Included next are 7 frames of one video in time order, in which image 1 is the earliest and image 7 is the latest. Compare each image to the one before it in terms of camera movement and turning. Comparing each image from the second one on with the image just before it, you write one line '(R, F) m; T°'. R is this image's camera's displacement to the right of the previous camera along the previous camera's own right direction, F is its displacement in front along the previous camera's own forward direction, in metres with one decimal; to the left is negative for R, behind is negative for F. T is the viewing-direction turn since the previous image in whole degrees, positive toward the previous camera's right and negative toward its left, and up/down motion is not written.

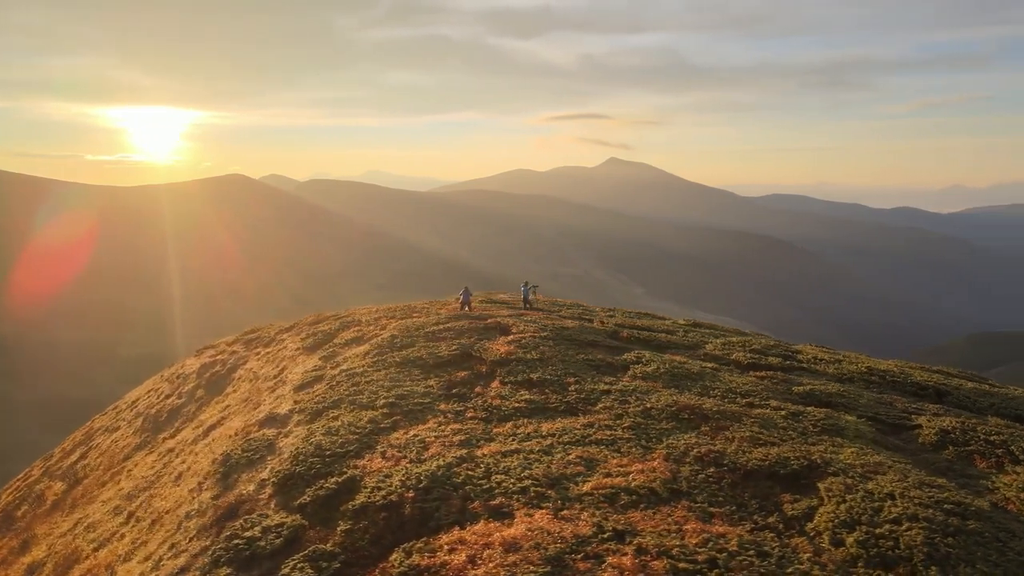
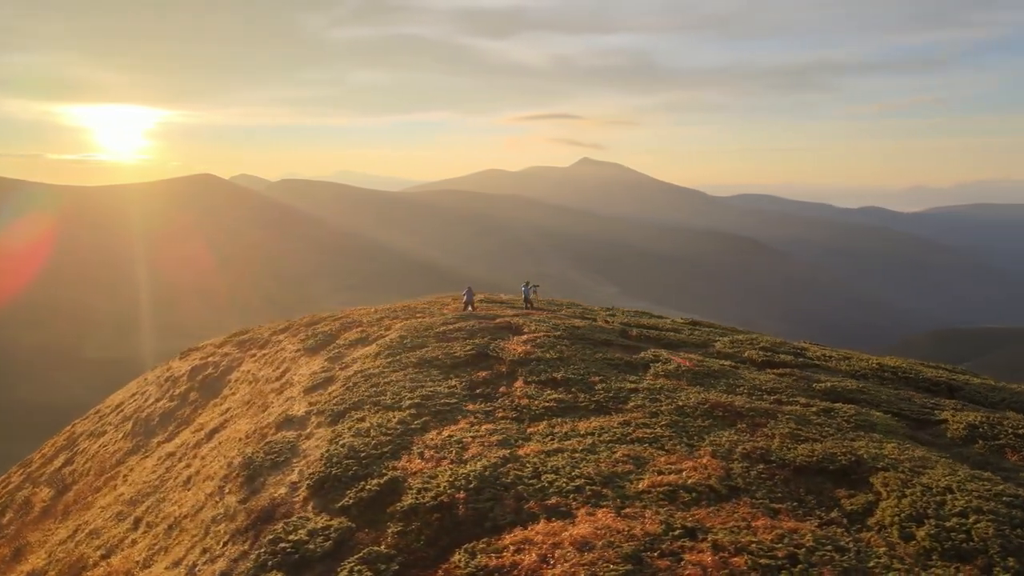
(-1.0, 0.0) m; +2°
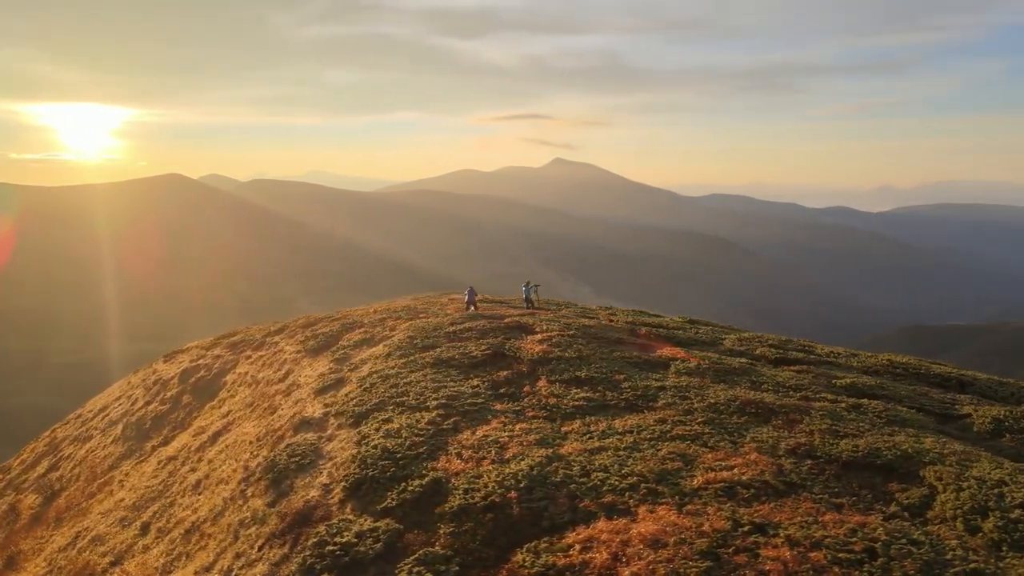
(-1.0, +0.1) m; +2°
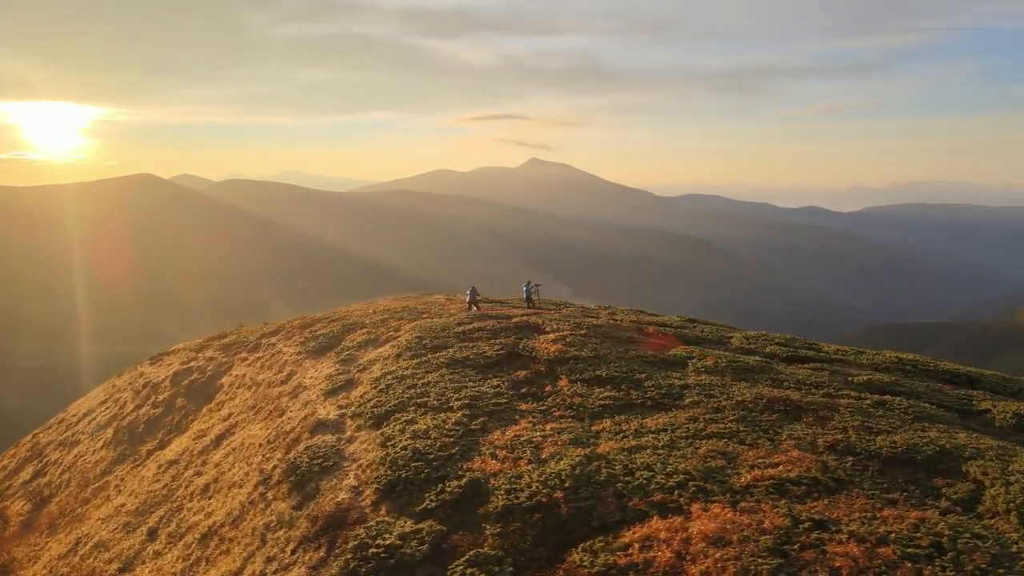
(-0.9, +0.1) m; +1°
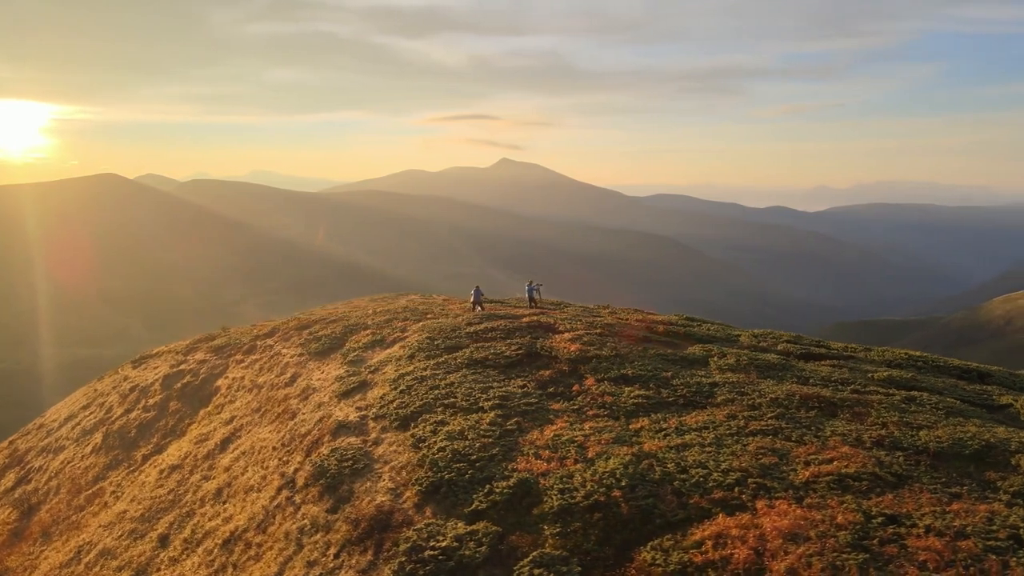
(-1.1, +0.1) m; +2°
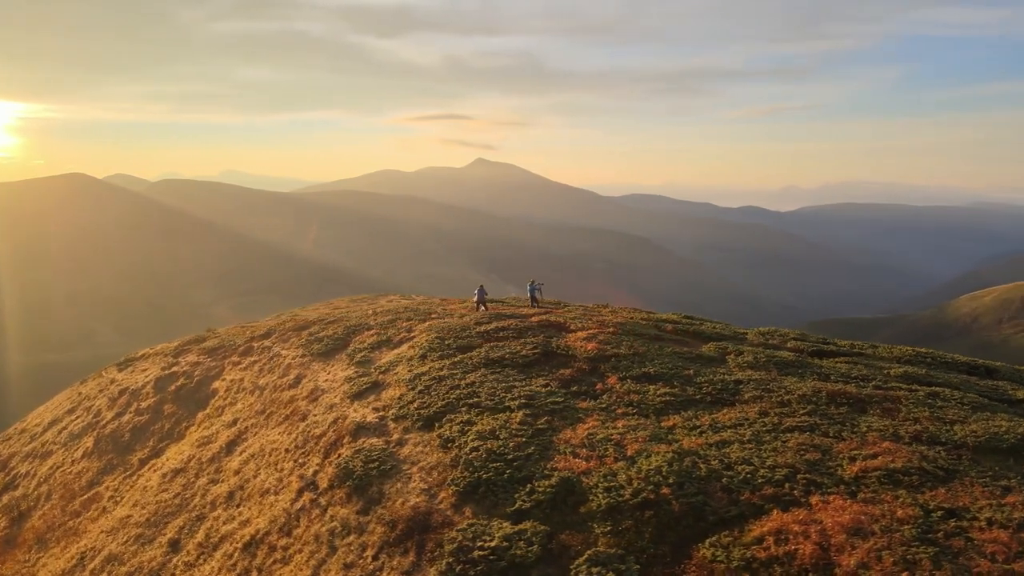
(-0.9, 0.0) m; +1°
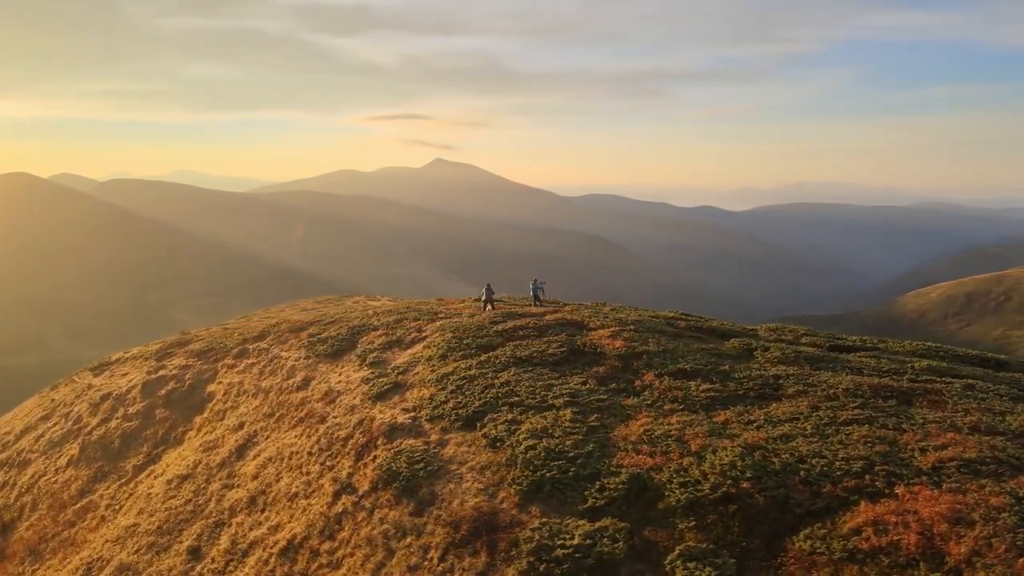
(-1.6, +0.1) m; +2°
